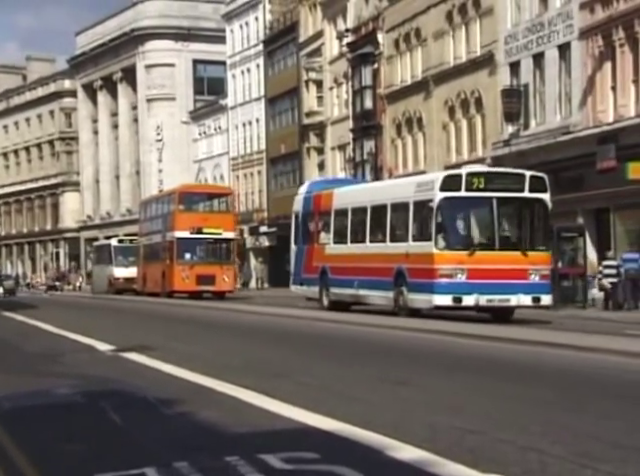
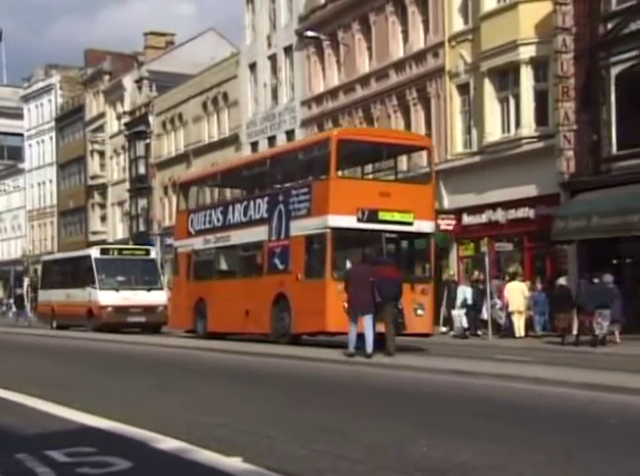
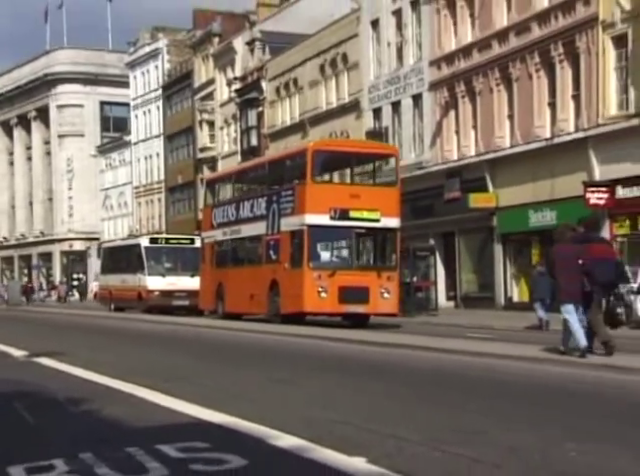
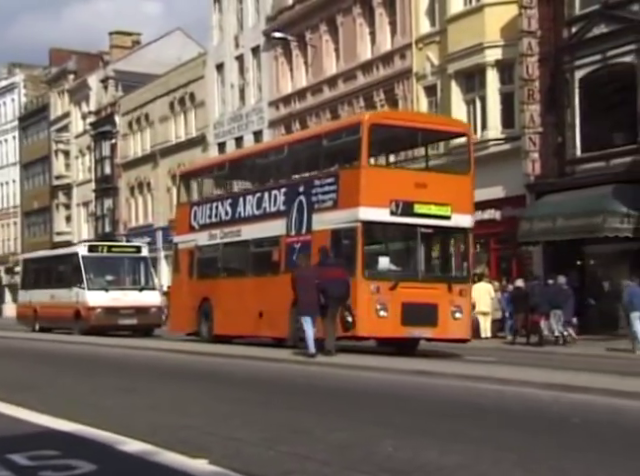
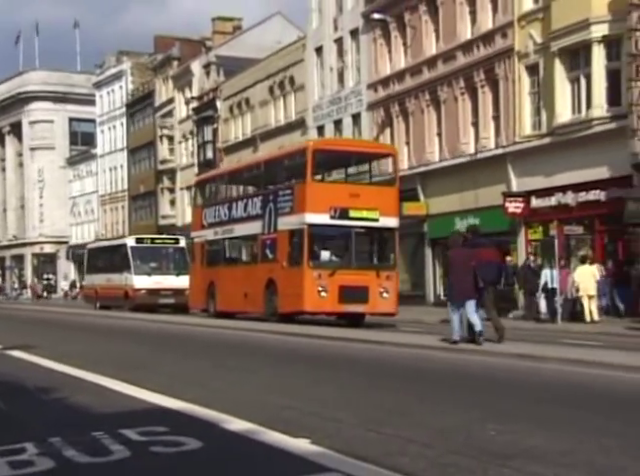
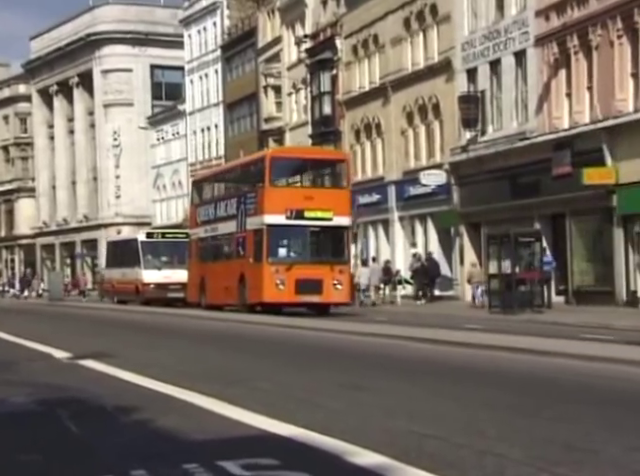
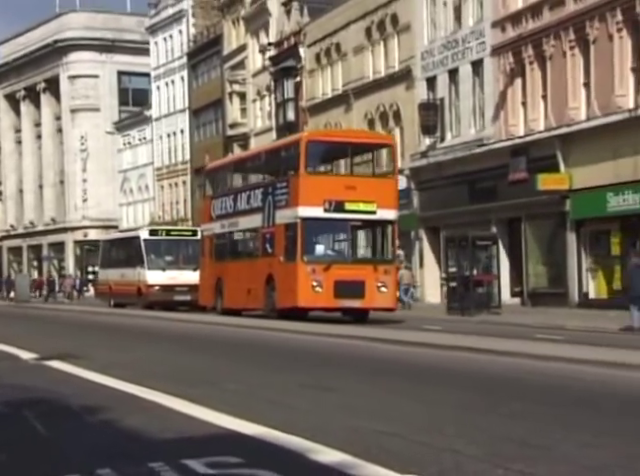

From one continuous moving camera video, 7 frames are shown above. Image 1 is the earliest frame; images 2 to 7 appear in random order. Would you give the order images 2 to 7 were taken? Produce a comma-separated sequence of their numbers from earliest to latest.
6, 7, 3, 5, 2, 4
